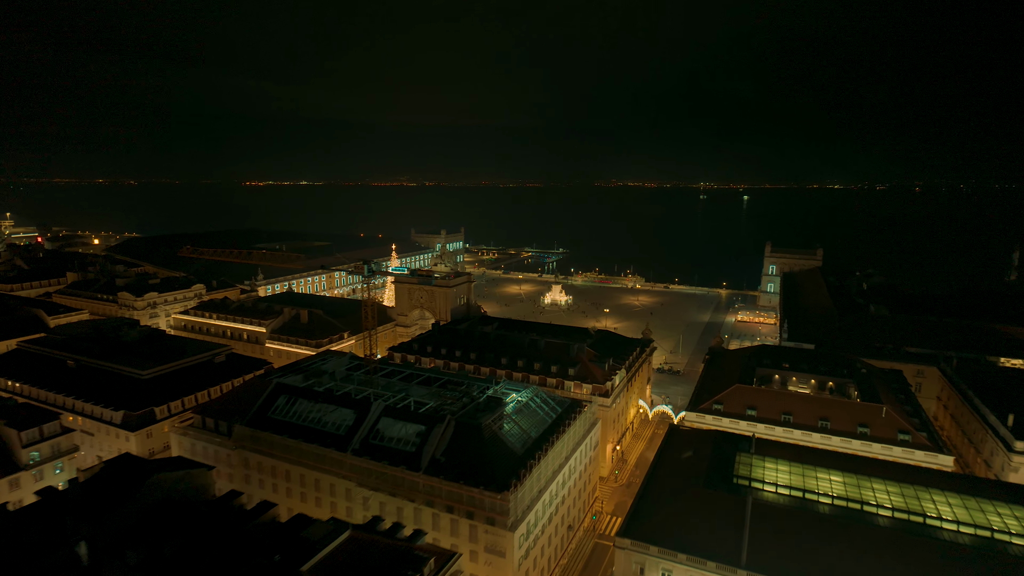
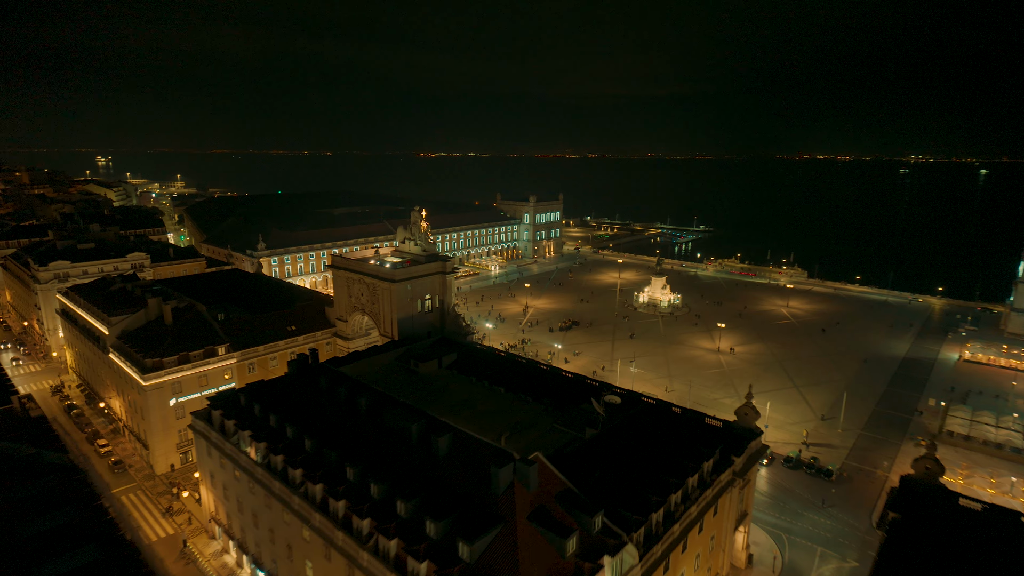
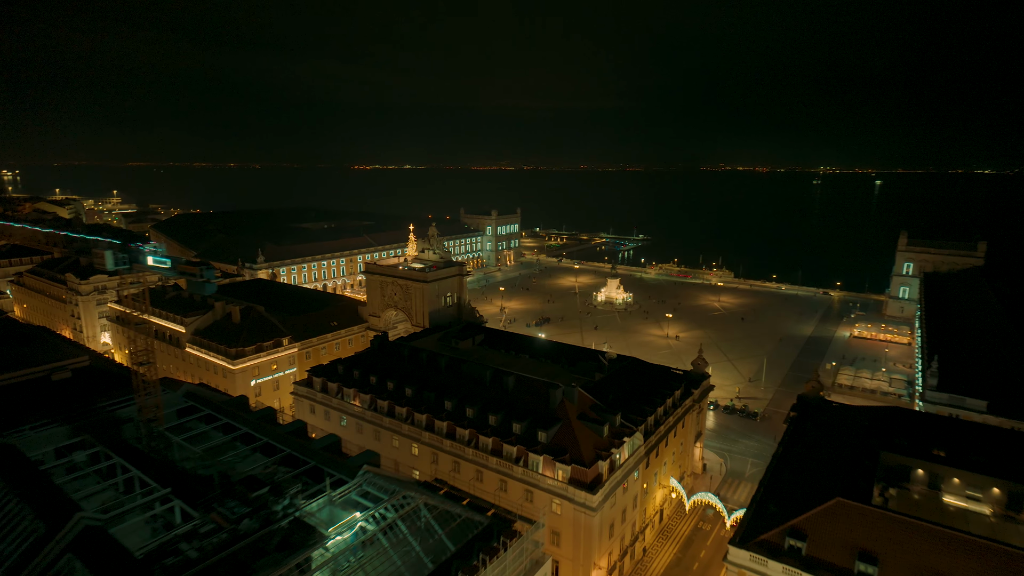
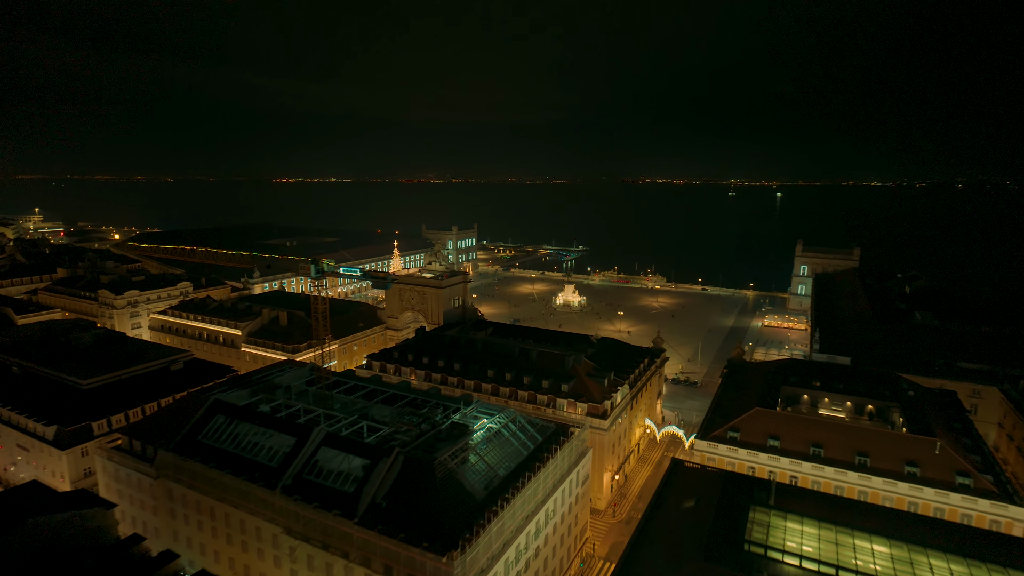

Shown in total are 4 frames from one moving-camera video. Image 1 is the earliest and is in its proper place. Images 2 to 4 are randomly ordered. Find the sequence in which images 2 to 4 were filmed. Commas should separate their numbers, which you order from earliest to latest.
4, 3, 2
